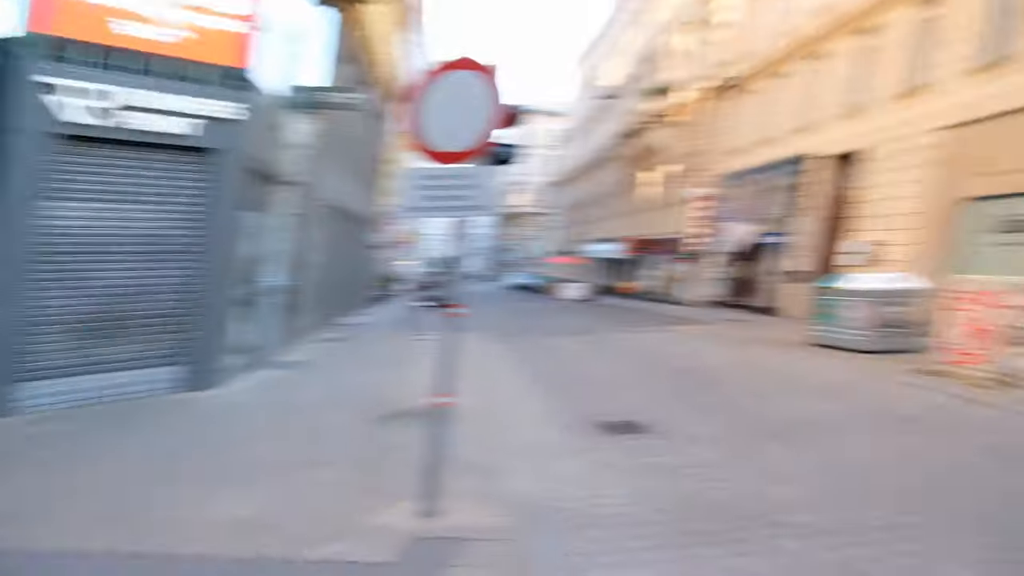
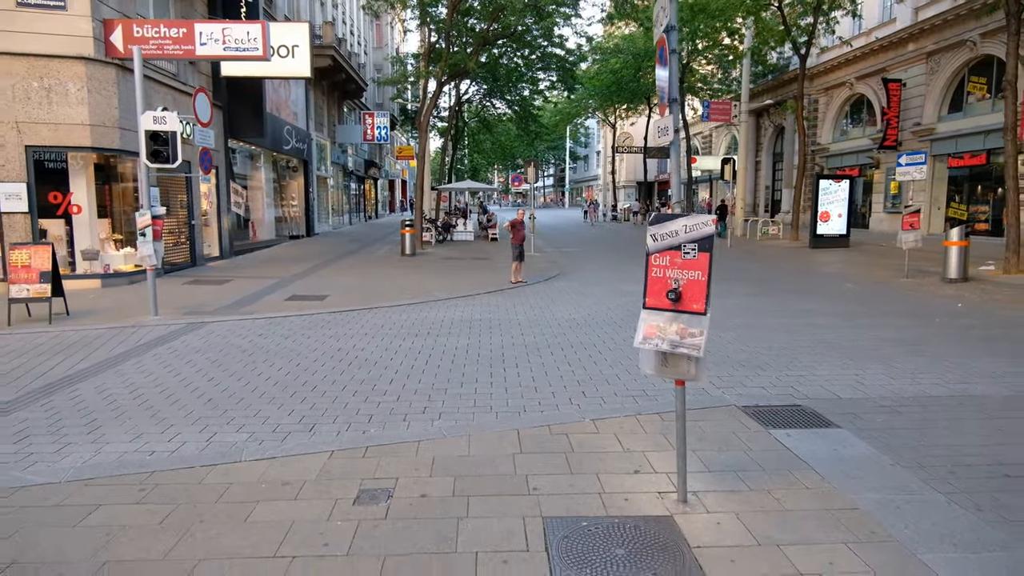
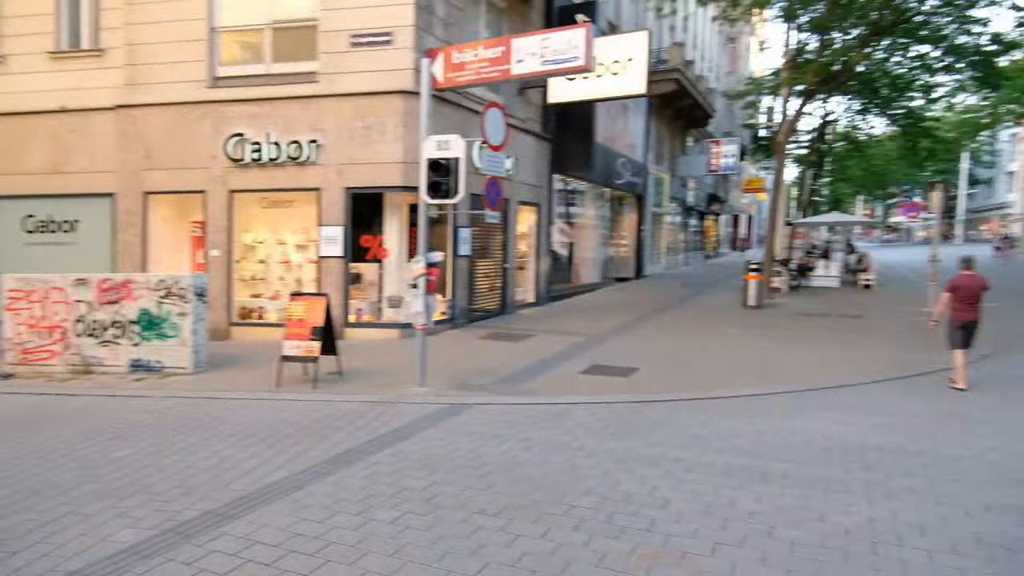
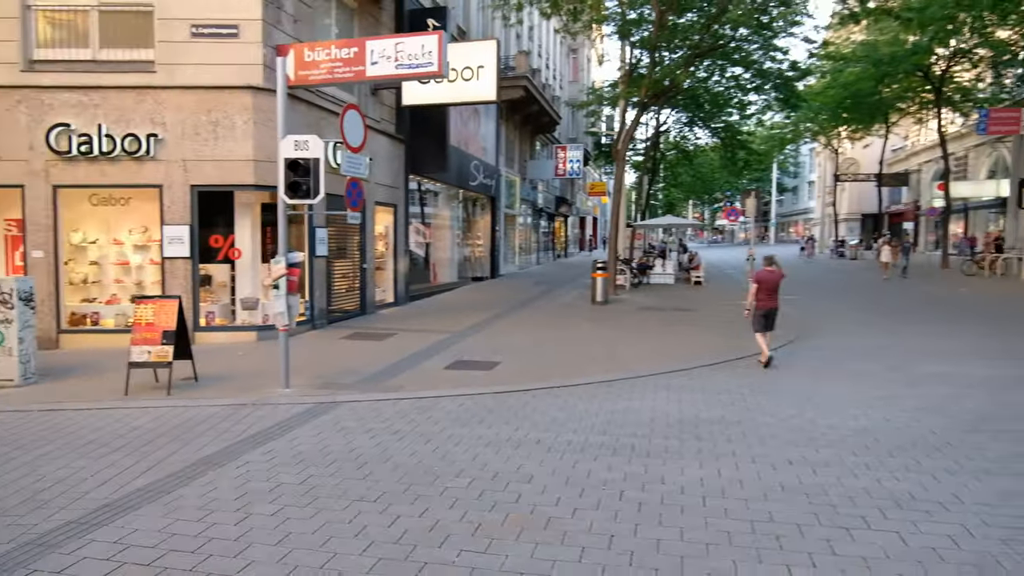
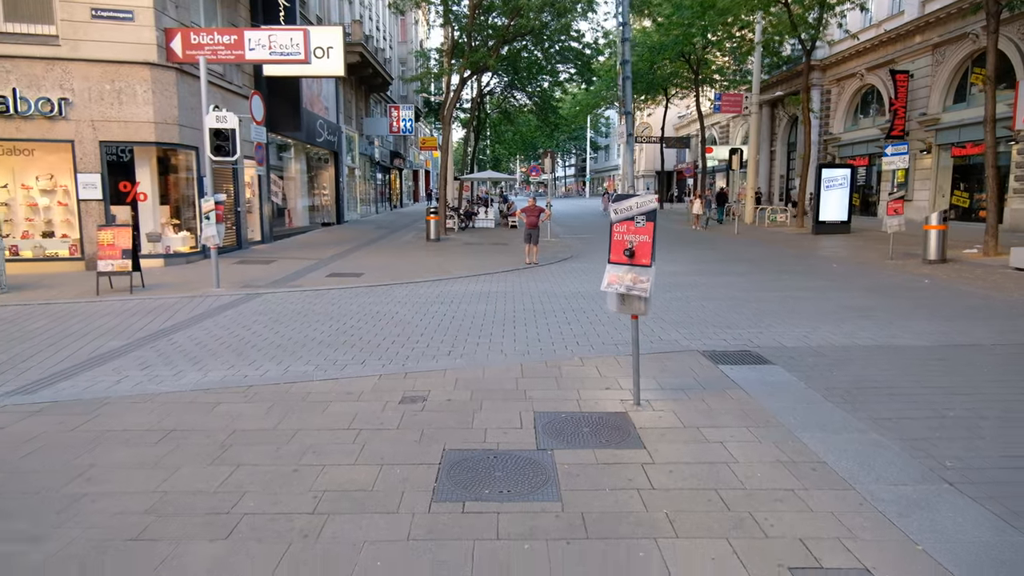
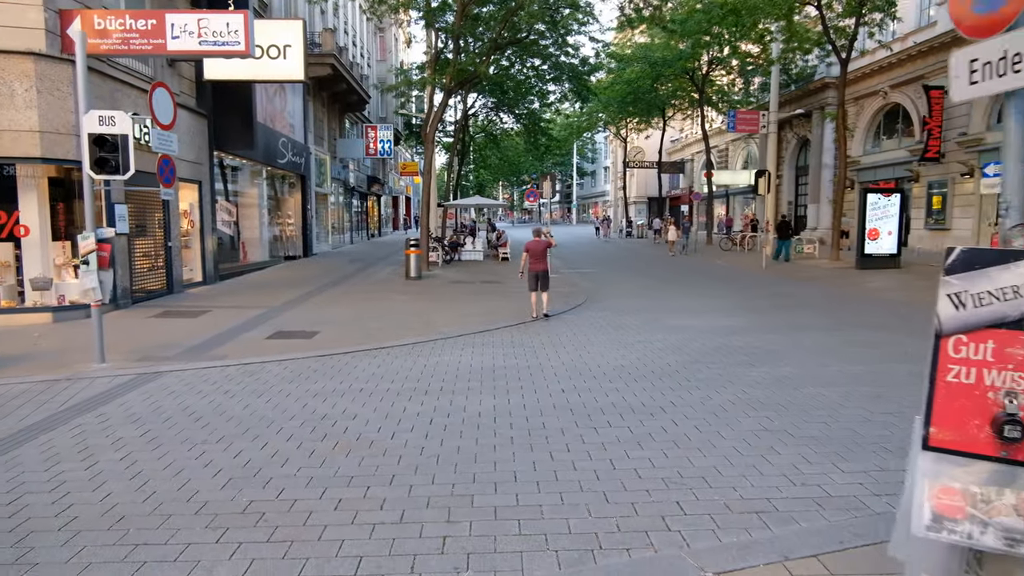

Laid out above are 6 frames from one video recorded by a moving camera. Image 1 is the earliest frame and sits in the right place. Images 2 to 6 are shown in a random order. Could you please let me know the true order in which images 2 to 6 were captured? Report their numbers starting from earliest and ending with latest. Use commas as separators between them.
3, 4, 6, 2, 5
